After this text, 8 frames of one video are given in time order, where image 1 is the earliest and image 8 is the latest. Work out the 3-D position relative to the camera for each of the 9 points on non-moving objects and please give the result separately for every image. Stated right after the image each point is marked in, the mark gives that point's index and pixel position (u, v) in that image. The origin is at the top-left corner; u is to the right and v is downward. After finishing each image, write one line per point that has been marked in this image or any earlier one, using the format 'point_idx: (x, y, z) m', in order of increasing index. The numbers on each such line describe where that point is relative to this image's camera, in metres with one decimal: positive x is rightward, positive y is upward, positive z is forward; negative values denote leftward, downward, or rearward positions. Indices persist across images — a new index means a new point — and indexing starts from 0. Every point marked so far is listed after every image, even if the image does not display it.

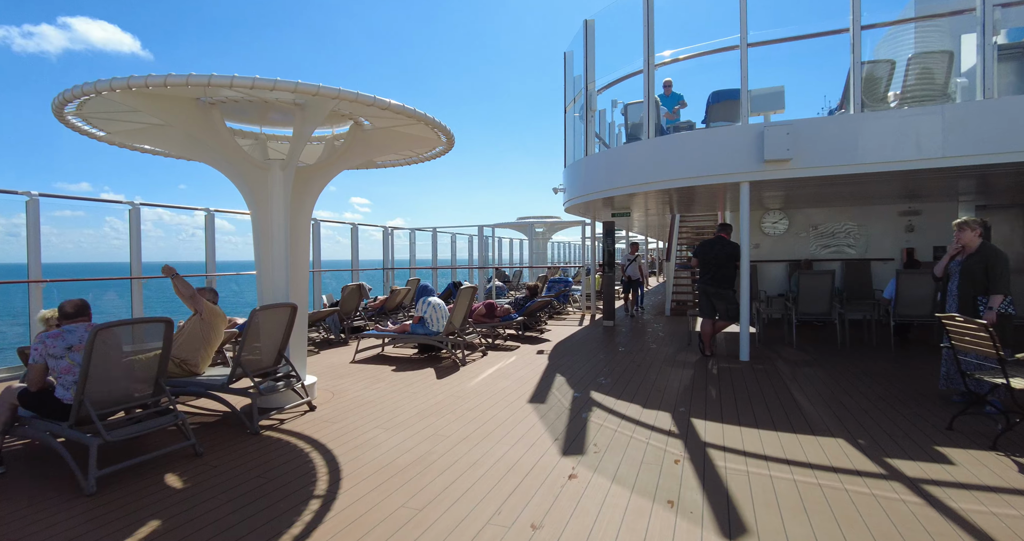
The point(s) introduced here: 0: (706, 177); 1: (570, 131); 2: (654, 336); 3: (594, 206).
0: (+2.8, +1.4, +6.6) m
1: (+1.2, +3.0, +9.5) m
2: (+2.5, -1.2, +8.1) m
3: (+1.6, +1.4, +9.2) m
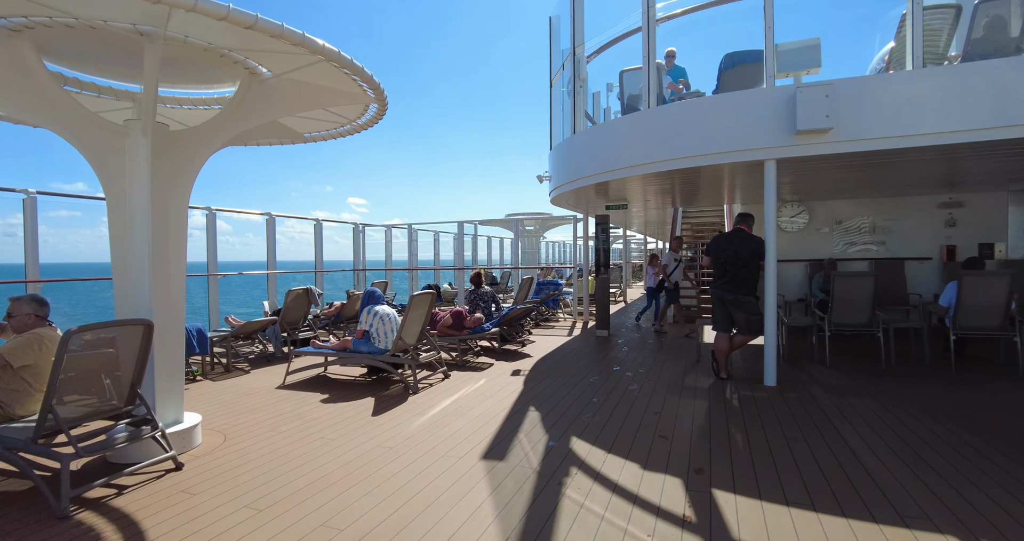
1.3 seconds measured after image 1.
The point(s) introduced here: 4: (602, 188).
0: (+2.4, +1.4, +5.3) m
1: (+0.8, +2.9, +8.2) m
2: (+2.2, -1.2, +6.8) m
3: (+1.2, +1.4, +8.0) m
4: (+1.4, +1.4, +7.3) m
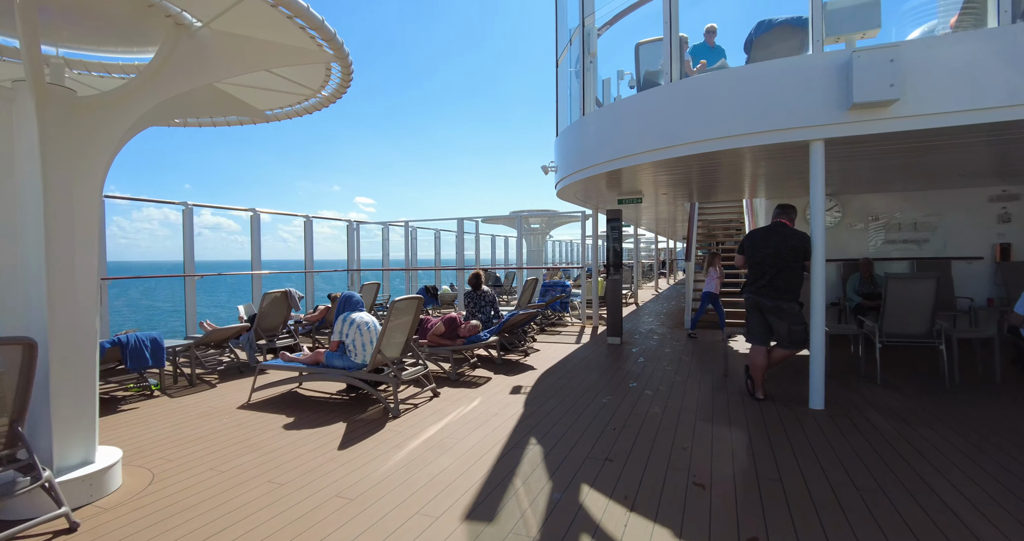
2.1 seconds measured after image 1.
0: (+2.4, +1.4, +4.5) m
1: (+0.9, +2.9, +7.4) m
2: (+2.2, -1.2, +6.0) m
3: (+1.3, +1.3, +7.2) m
4: (+1.4, +1.4, +6.5) m
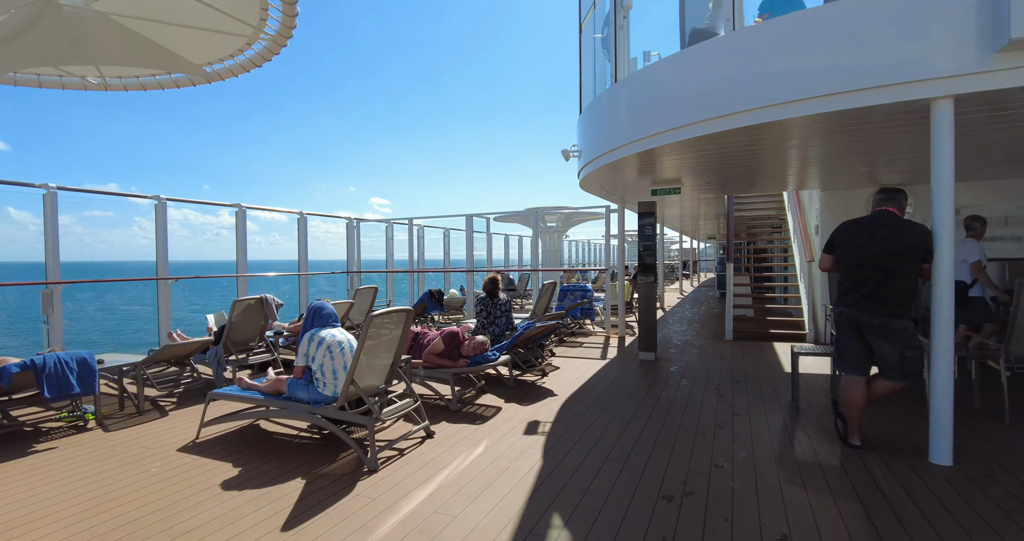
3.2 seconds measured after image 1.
0: (+2.5, +1.3, +3.4) m
1: (+1.1, +2.9, +6.3) m
2: (+2.3, -1.3, +4.9) m
3: (+1.5, +1.3, +6.1) m
4: (+1.6, +1.3, +5.4) m
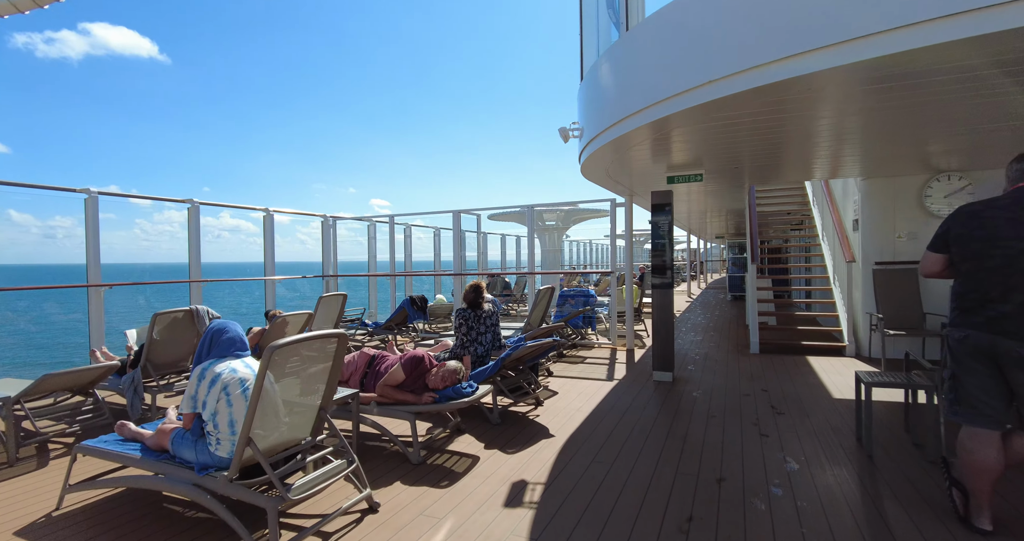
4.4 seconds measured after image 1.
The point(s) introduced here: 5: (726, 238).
0: (+2.4, +1.3, +2.3) m
1: (+0.9, +2.8, +5.3) m
2: (+2.2, -1.3, +3.9) m
3: (+1.3, +1.3, +5.1) m
4: (+1.5, +1.3, +4.4) m
5: (+8.9, +1.3, +18.8) m
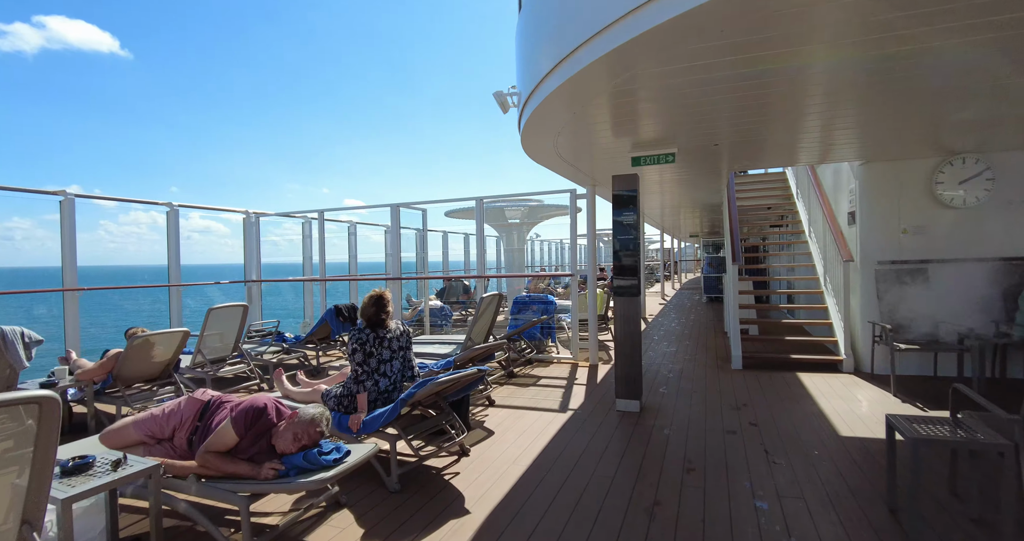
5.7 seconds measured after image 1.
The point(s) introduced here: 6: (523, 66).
0: (+1.9, +1.3, +1.4) m
1: (+0.2, +2.8, +4.3) m
2: (+1.6, -1.3, +2.9) m
3: (+0.7, +1.2, +4.1) m
4: (+0.9, +1.3, +3.4) m
5: (+7.5, +1.3, +18.1) m
6: (+0.2, +1.7, +3.9) m
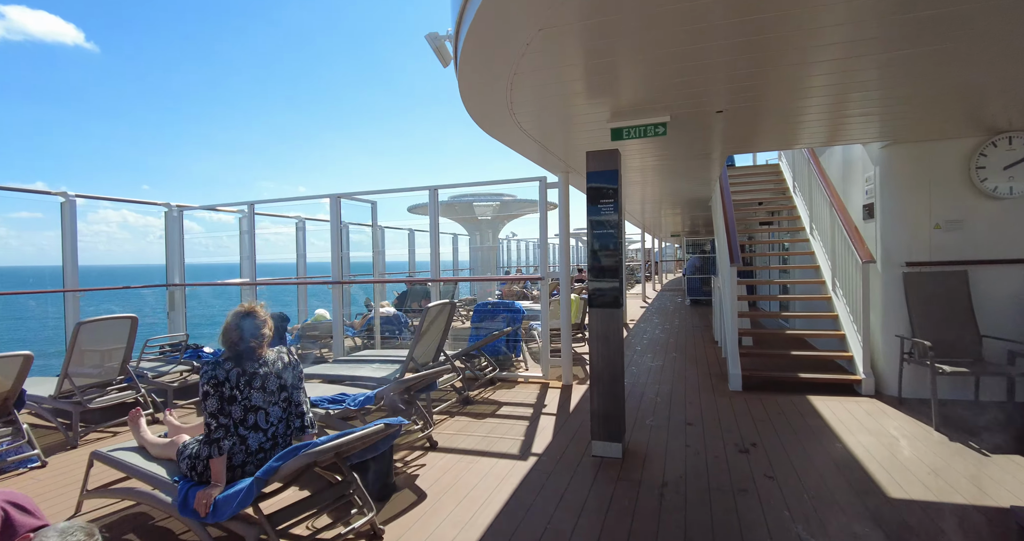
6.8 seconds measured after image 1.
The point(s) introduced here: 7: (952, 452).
0: (+1.6, +1.2, +0.5) m
1: (-0.2, +2.8, +3.3) m
2: (+1.3, -1.3, +2.0) m
3: (+0.3, +1.2, +3.1) m
4: (+0.5, +1.2, +2.5) m
5: (+6.6, +1.3, +17.5) m
6: (-0.2, +1.7, +3.0) m
7: (+2.8, -1.2, +2.9) m
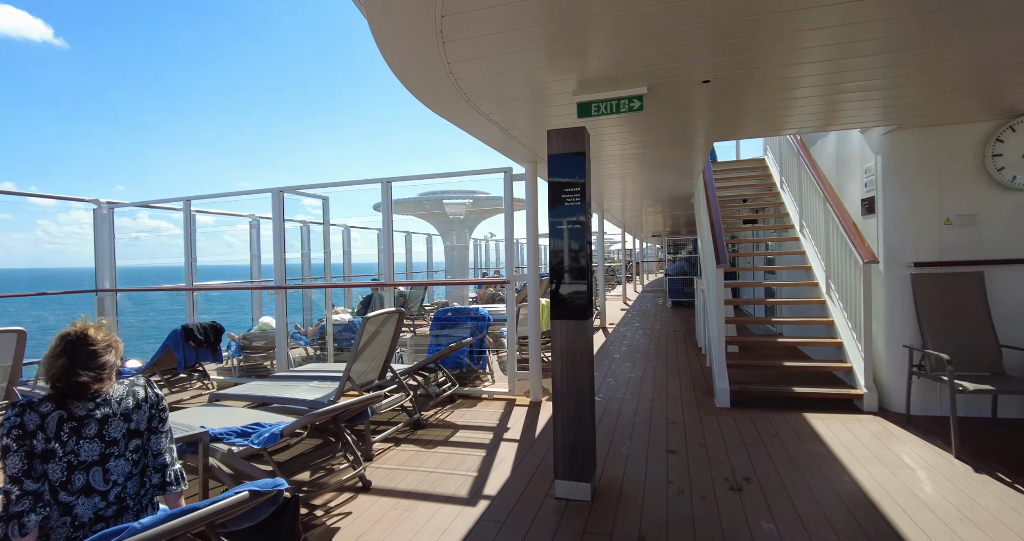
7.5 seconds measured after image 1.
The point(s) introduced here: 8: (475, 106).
0: (+1.4, +1.2, 0.0) m
1: (-0.5, +2.8, +2.8) m
2: (+1.0, -1.3, +1.5) m
3: (0.0, +1.2, +2.6) m
4: (+0.2, +1.2, +1.9) m
5: (+5.7, +1.2, +17.1) m
6: (-0.5, +1.7, +2.4) m
7: (+2.5, -1.2, +2.5) m
8: (-0.2, +1.1, +3.4) m
